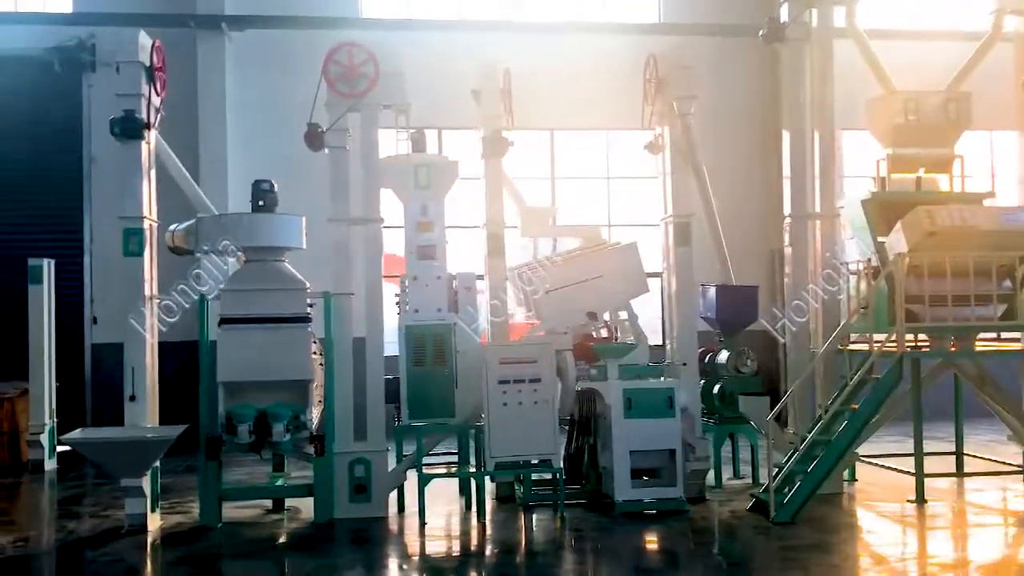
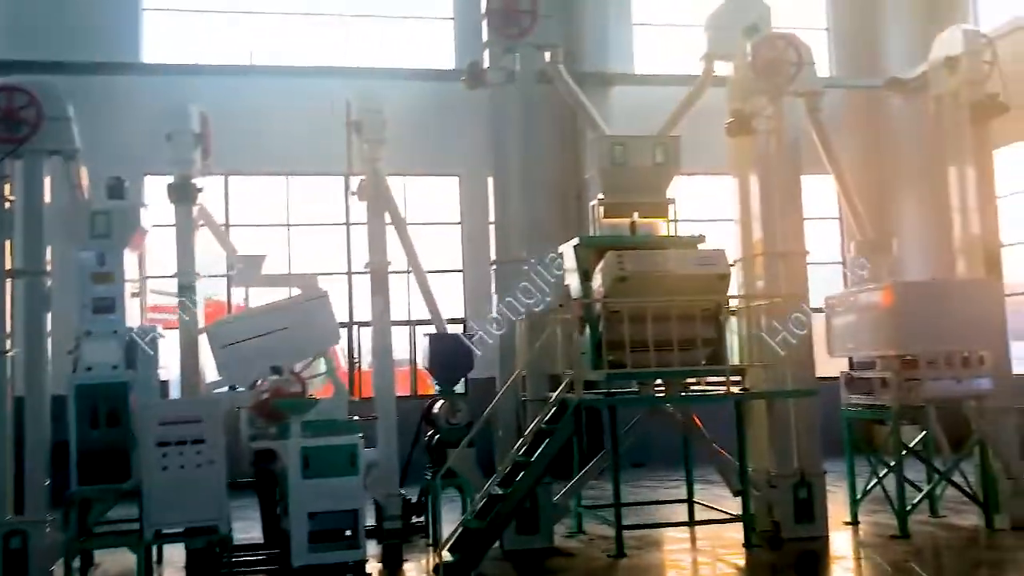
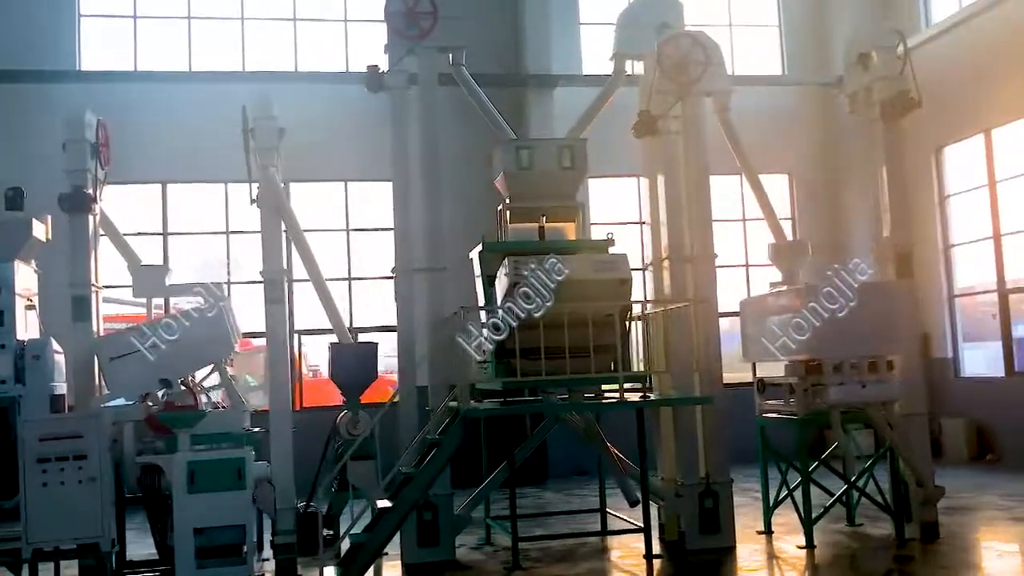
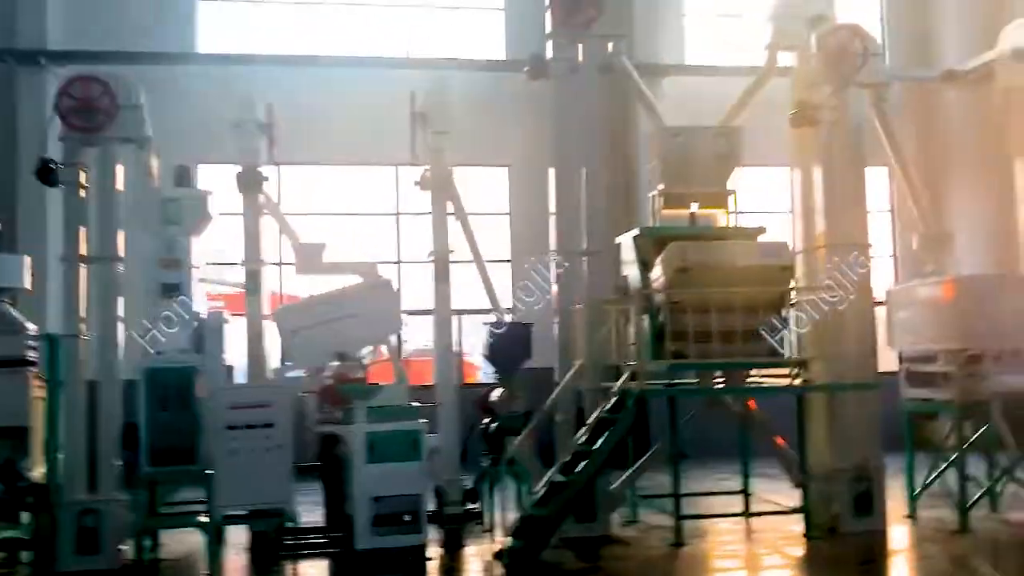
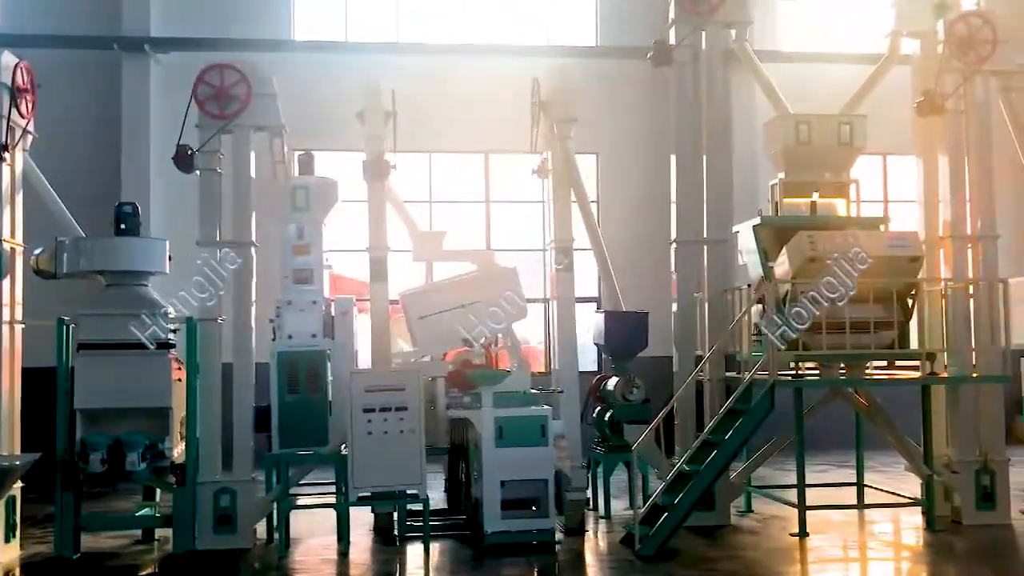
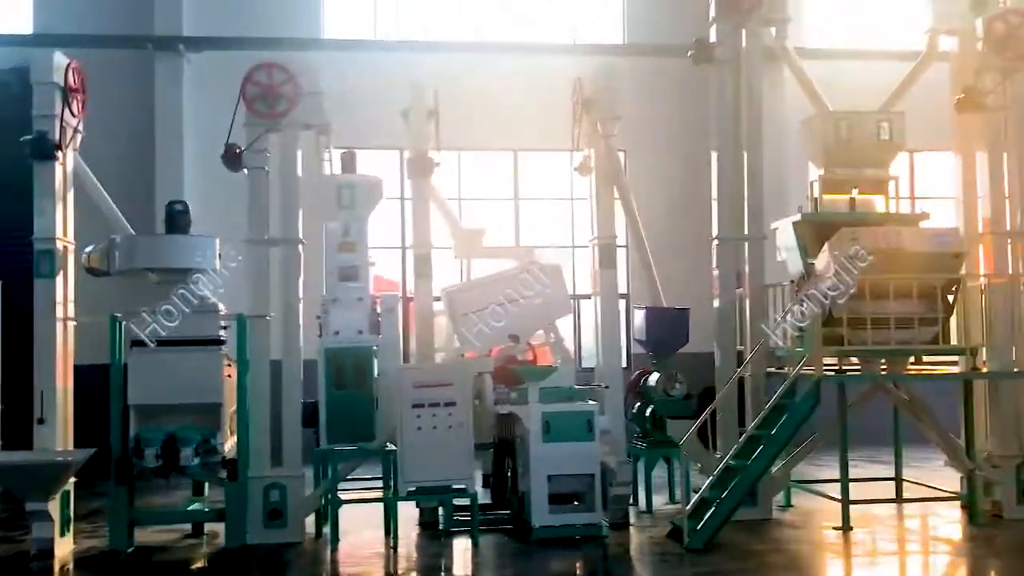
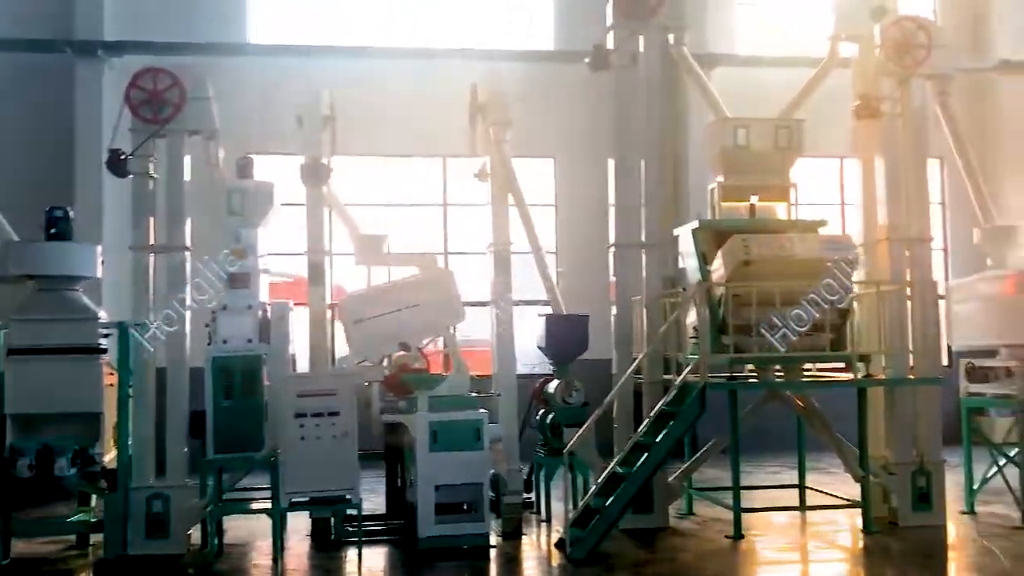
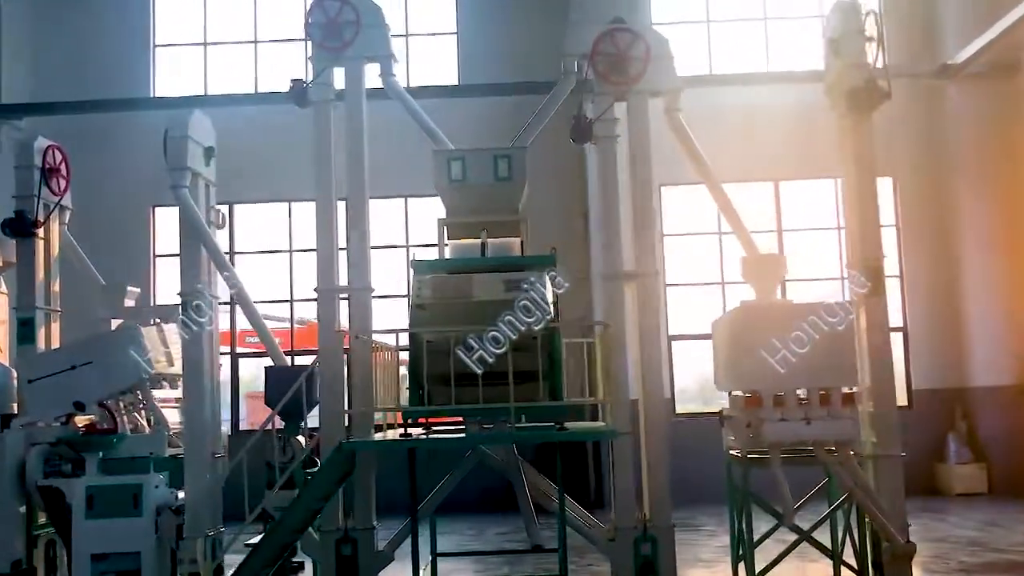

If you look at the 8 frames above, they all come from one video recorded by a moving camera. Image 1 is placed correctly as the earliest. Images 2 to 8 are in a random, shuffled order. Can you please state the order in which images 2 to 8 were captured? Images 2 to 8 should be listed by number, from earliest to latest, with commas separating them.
6, 5, 7, 4, 2, 3, 8
